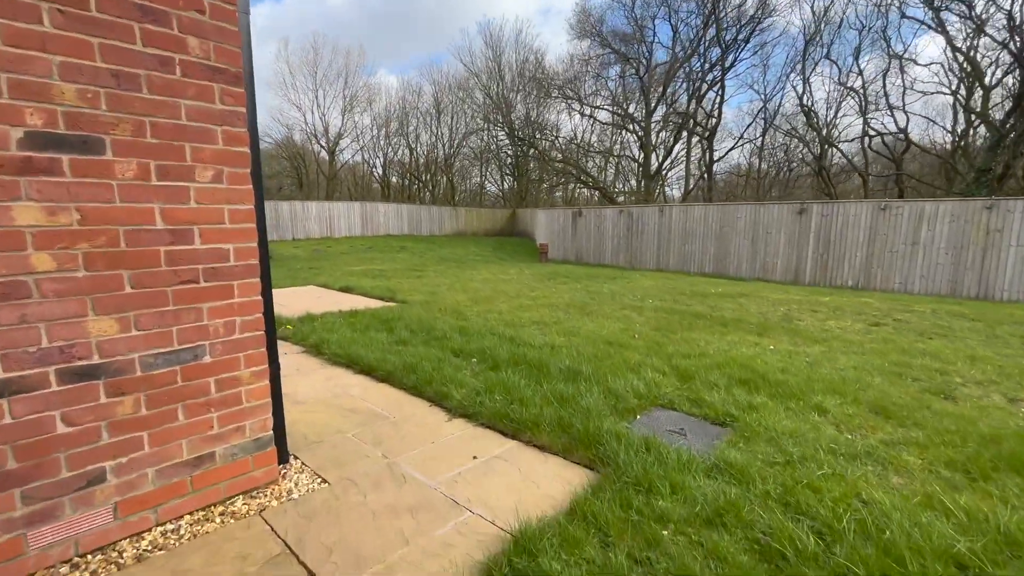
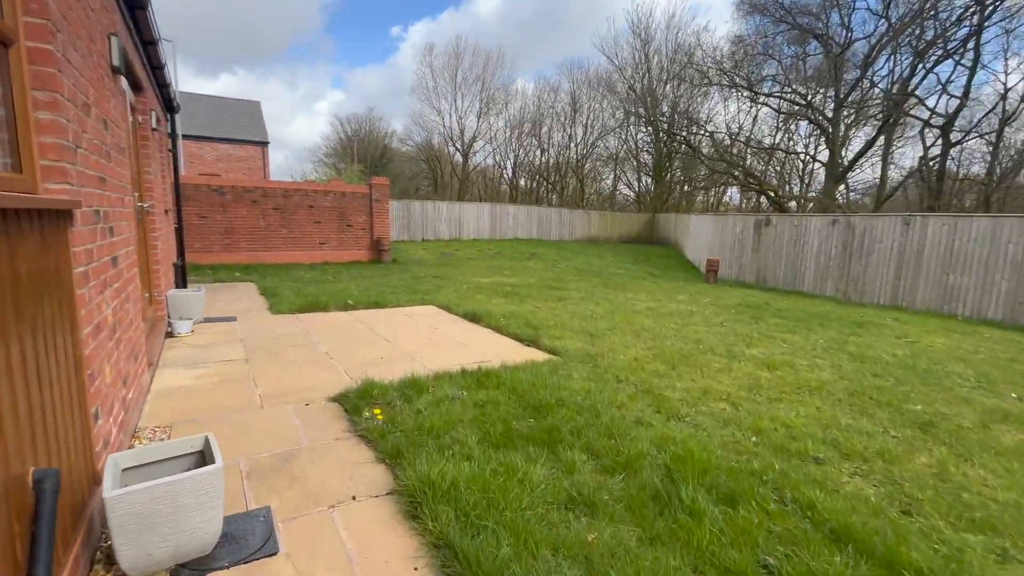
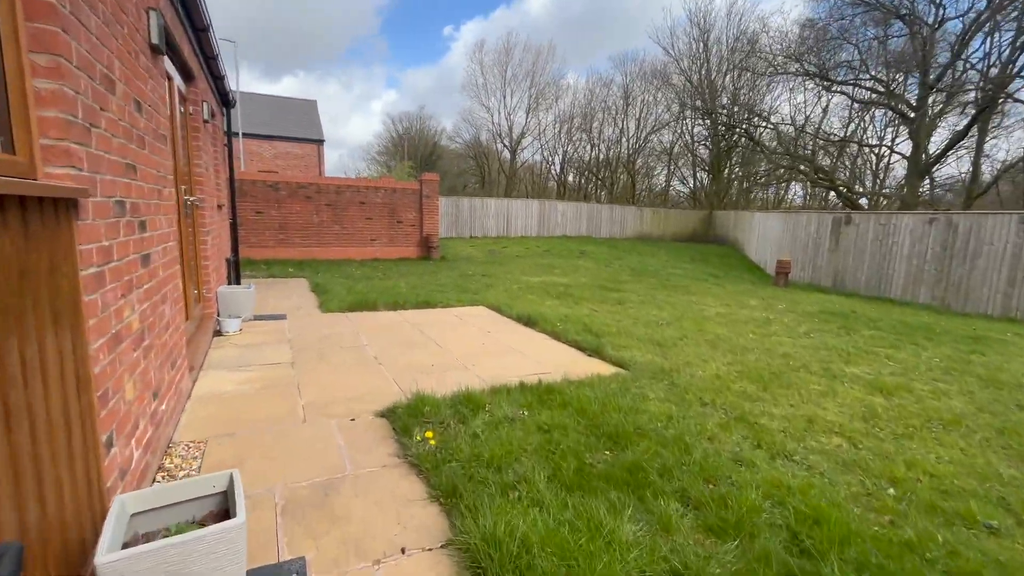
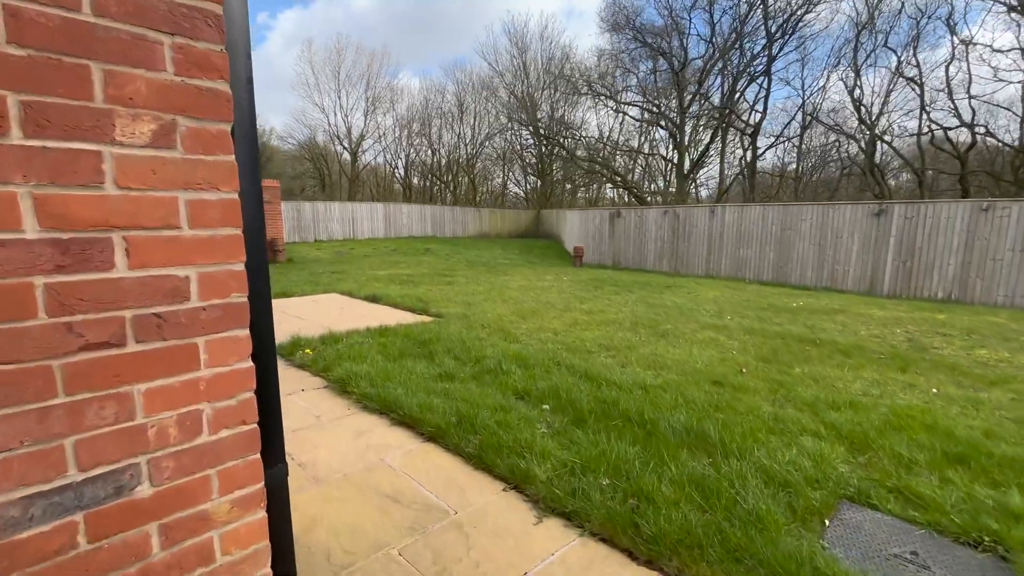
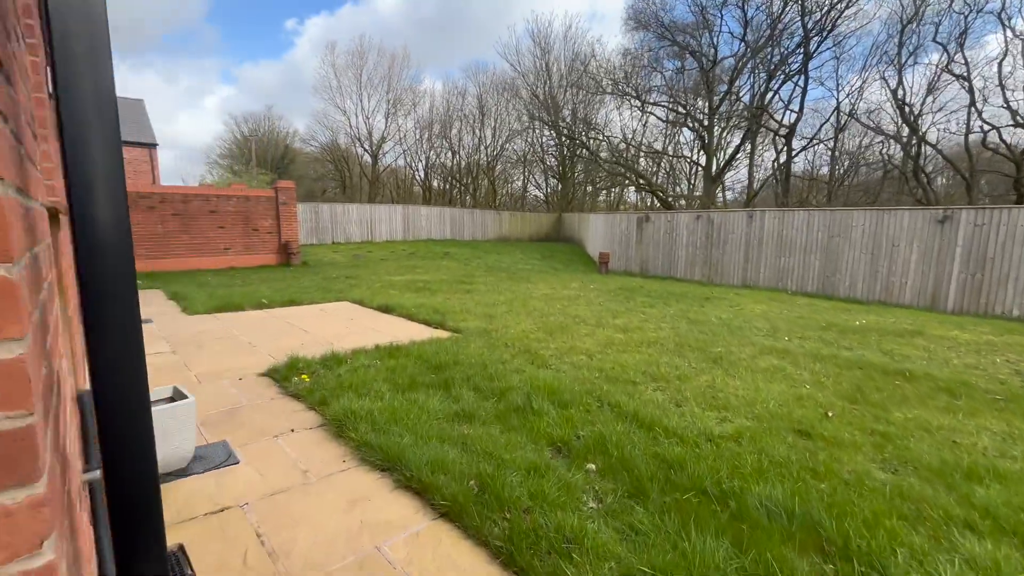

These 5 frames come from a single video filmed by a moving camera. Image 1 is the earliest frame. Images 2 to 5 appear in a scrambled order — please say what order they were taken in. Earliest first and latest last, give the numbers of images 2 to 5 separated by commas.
4, 5, 2, 3
